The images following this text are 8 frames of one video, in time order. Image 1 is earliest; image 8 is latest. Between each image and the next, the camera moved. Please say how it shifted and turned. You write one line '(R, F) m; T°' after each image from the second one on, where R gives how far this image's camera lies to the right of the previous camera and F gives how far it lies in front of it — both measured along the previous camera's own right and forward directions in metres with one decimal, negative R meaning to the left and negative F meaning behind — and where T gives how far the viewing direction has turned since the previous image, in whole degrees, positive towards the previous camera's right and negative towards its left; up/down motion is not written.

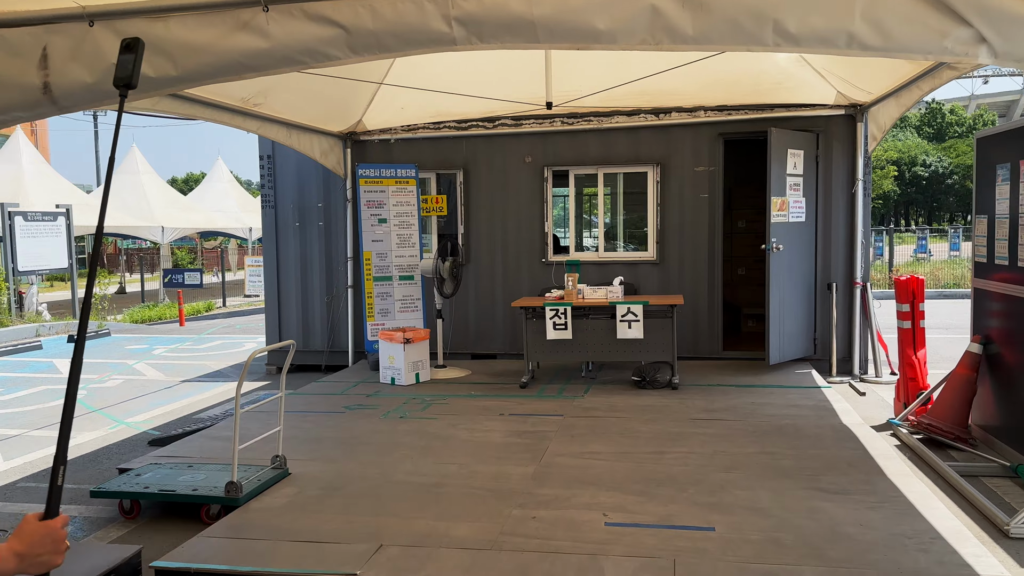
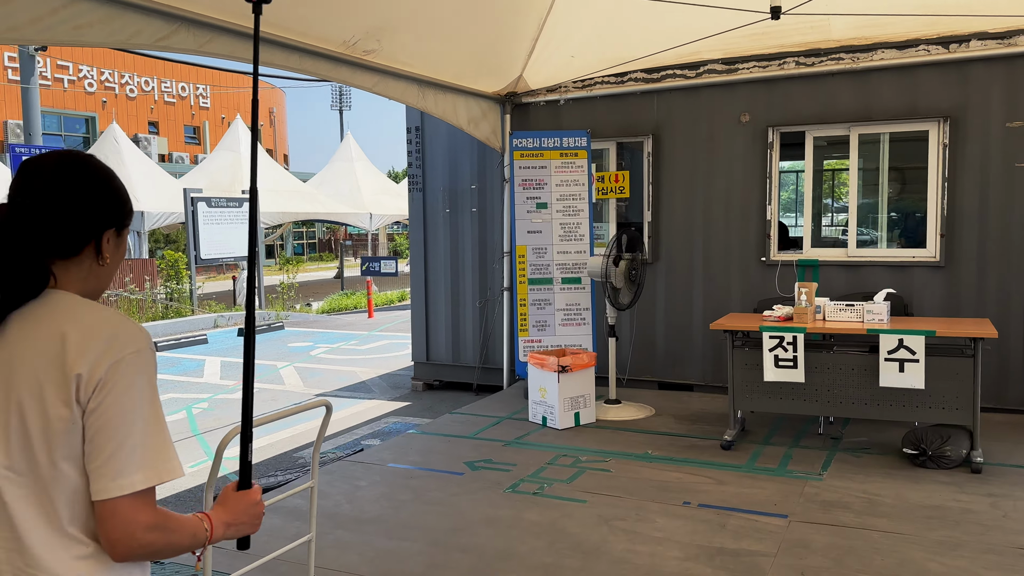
(+0.1, +2.2) m; -15°
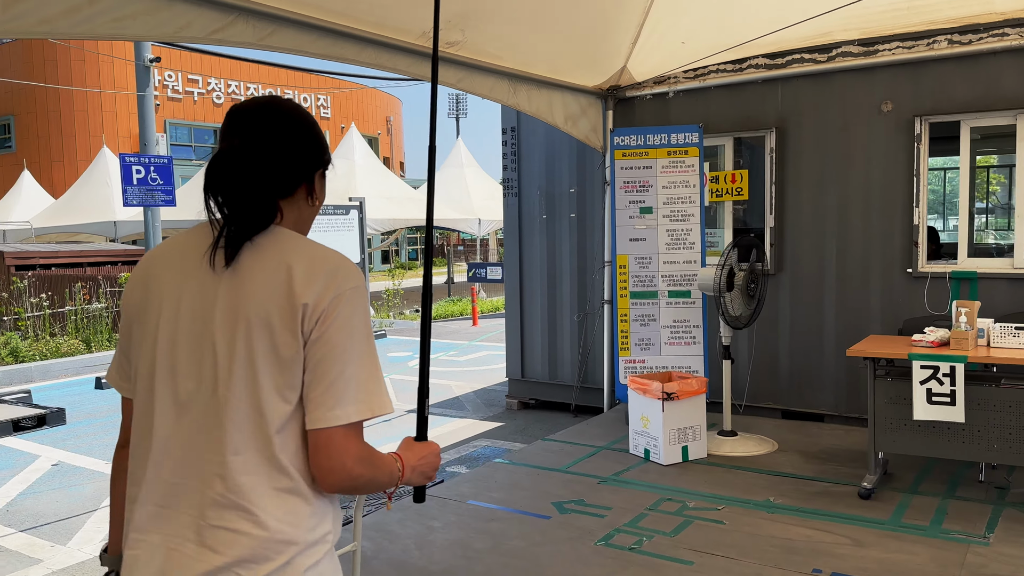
(+0.1, +0.6) m; -8°
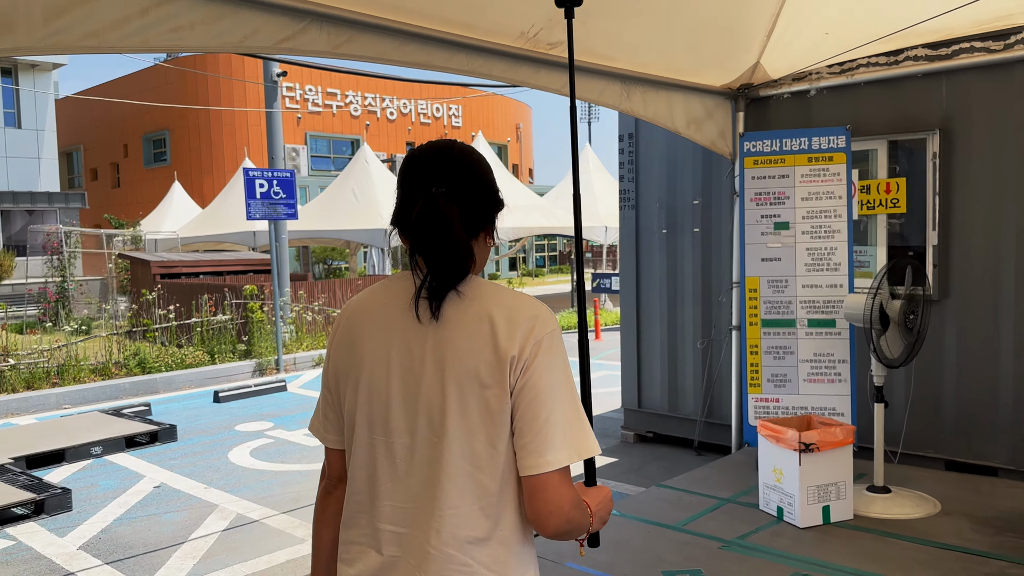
(+0.1, +0.5) m; -9°
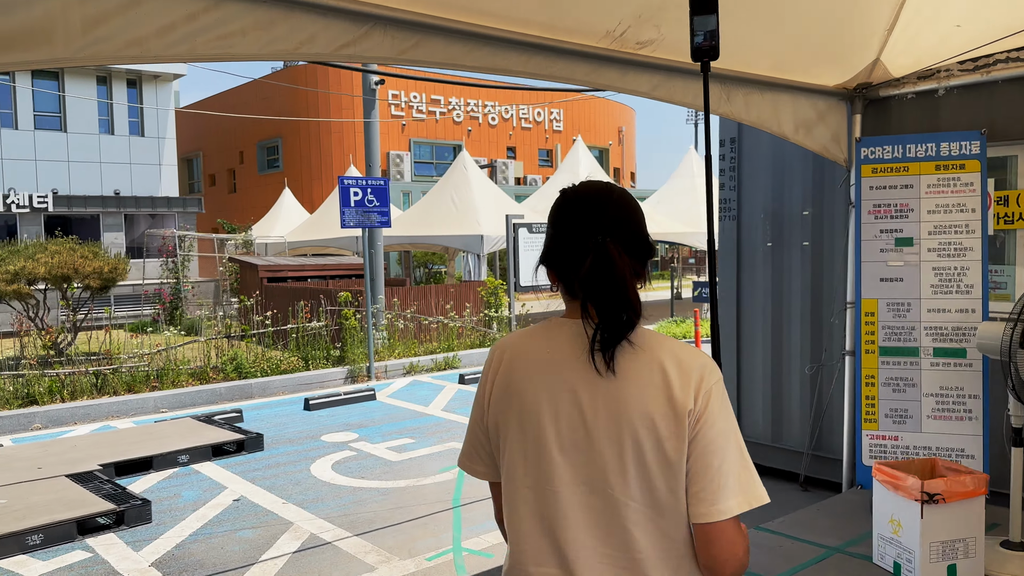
(+0.1, +0.3) m; -7°
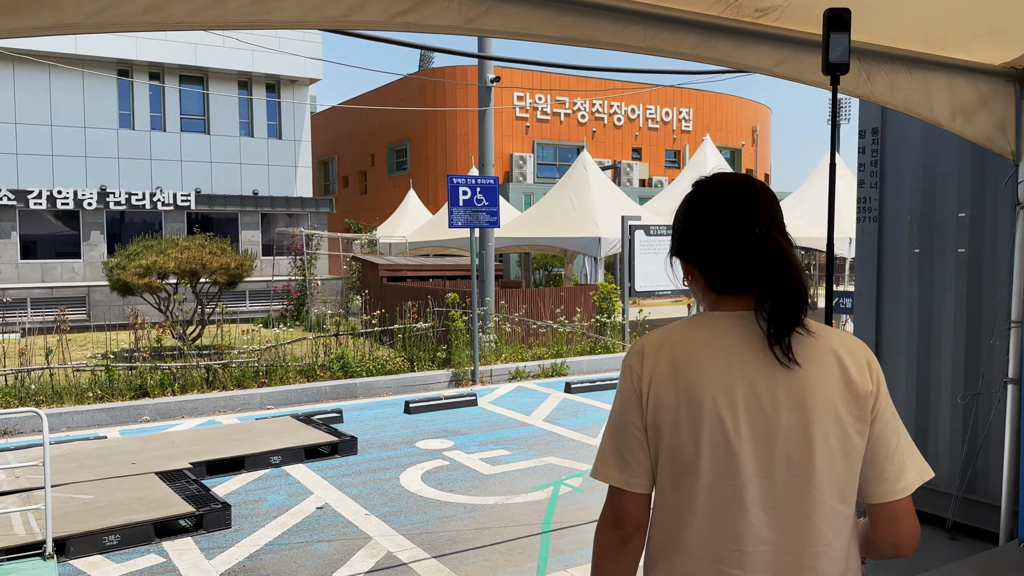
(+0.1, +0.5) m; -9°
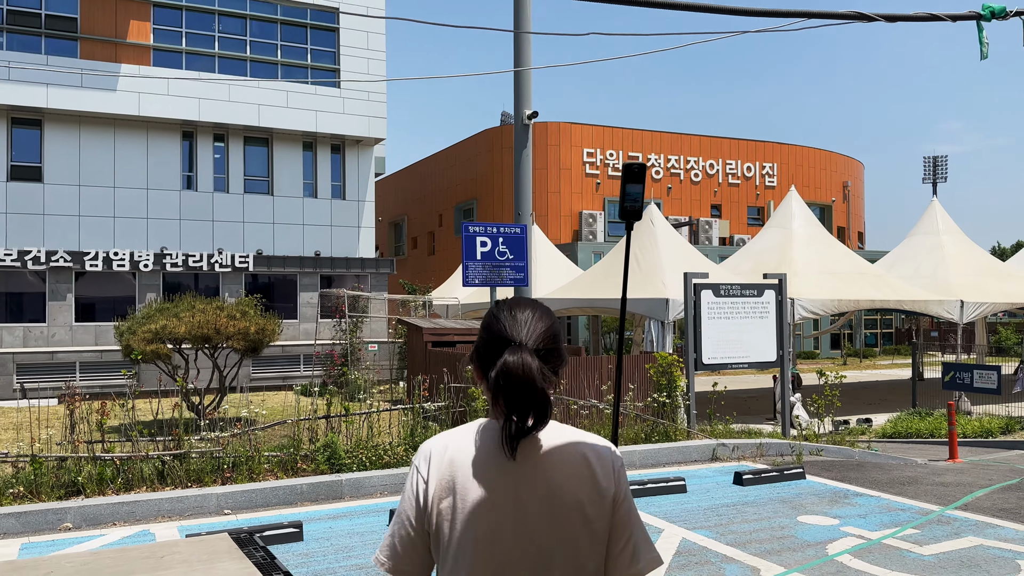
(+0.5, +1.9) m; -6°
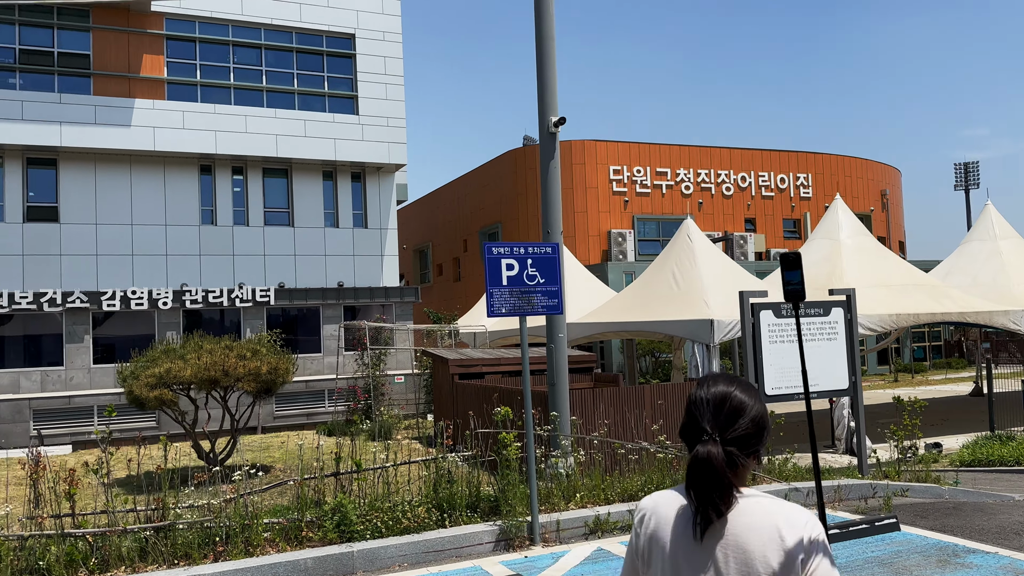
(0.0, +1.1) m; -2°
